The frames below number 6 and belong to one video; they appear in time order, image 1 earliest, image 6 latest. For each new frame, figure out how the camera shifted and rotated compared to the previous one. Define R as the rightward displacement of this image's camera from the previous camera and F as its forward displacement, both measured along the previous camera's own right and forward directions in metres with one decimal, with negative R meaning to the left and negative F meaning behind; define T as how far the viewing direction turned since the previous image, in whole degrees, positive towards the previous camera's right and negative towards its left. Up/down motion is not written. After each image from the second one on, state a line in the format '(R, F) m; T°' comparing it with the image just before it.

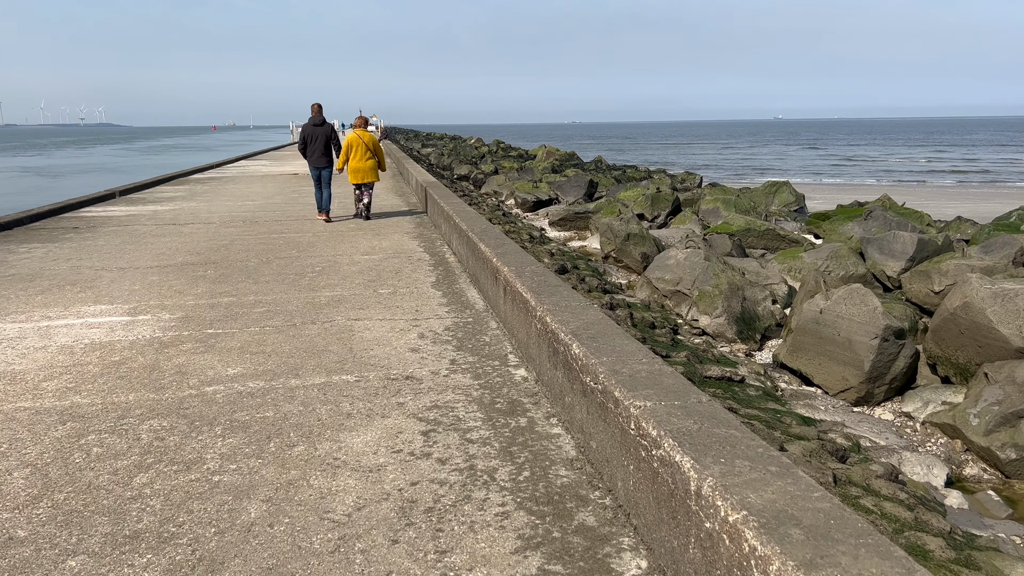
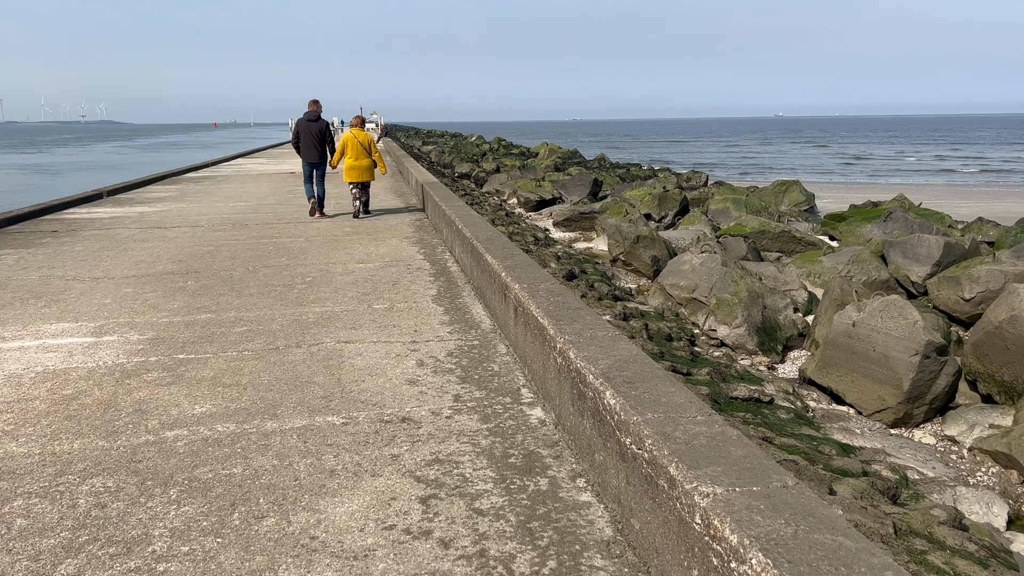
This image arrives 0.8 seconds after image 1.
(0.0, +0.5) m; 0°
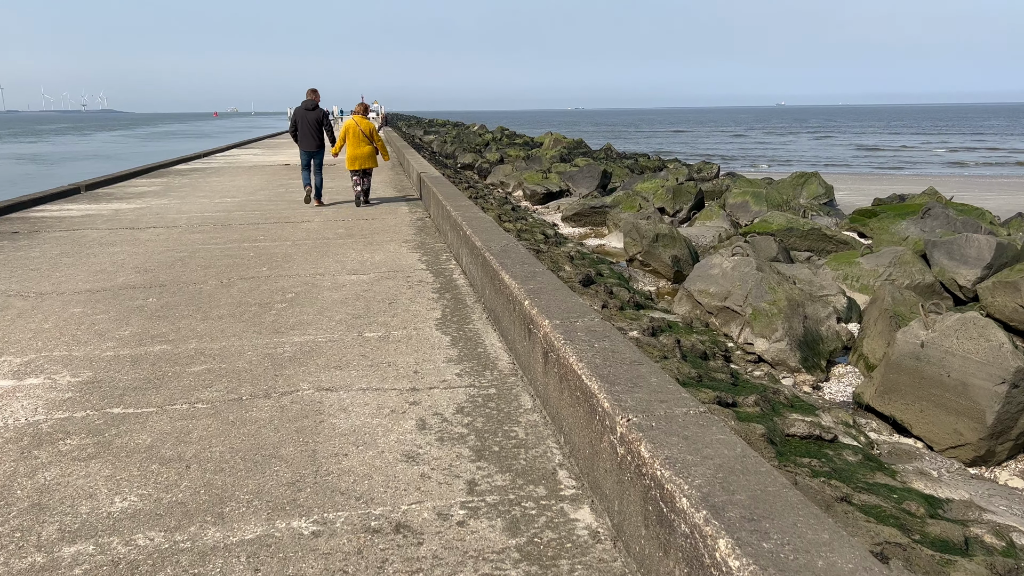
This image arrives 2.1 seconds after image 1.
(-0.1, +0.8) m; 0°
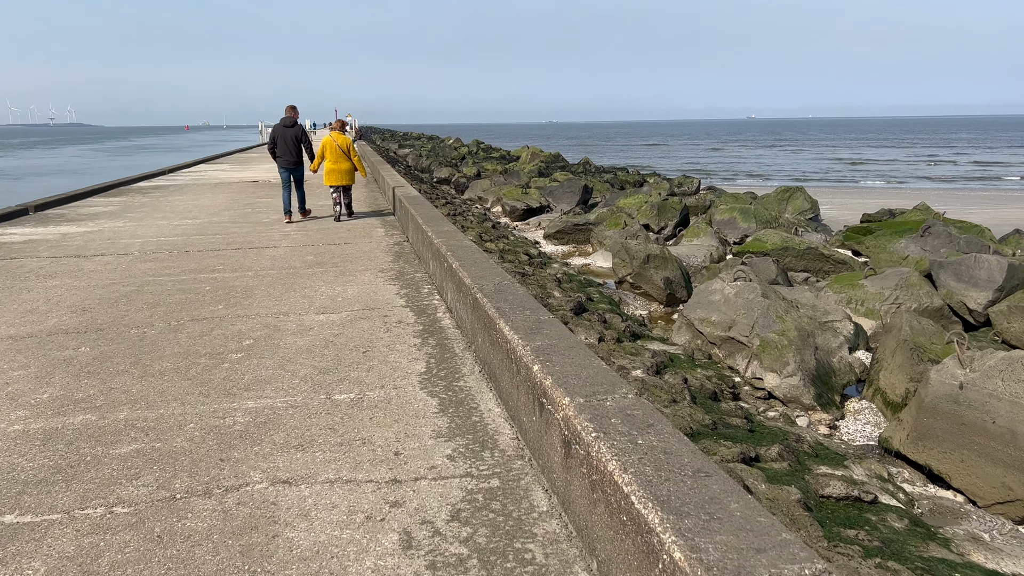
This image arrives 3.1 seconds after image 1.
(-0.1, +0.6) m; +2°
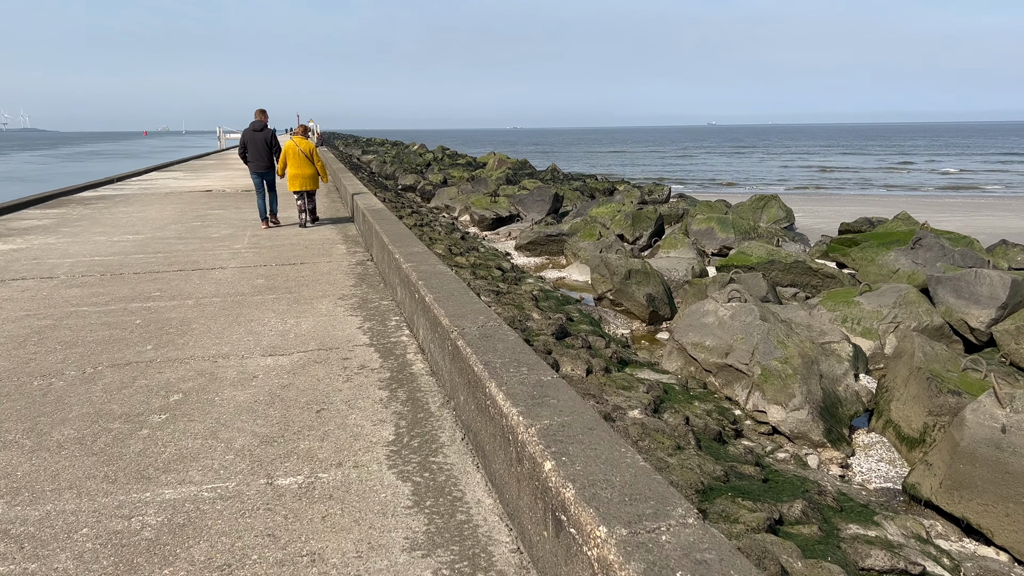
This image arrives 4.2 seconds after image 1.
(-0.1, +0.6) m; +2°
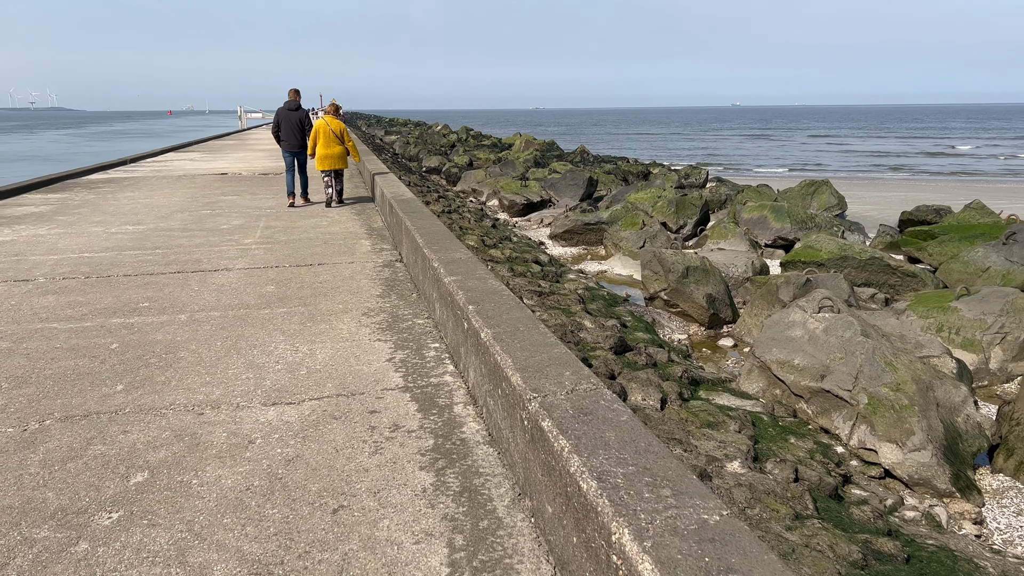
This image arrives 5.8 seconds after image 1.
(-0.2, +0.9) m; -1°
